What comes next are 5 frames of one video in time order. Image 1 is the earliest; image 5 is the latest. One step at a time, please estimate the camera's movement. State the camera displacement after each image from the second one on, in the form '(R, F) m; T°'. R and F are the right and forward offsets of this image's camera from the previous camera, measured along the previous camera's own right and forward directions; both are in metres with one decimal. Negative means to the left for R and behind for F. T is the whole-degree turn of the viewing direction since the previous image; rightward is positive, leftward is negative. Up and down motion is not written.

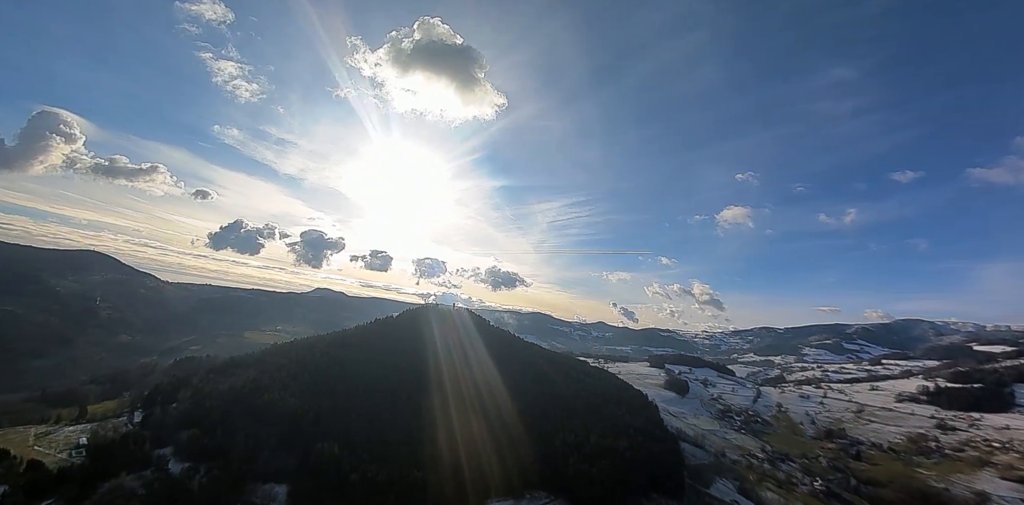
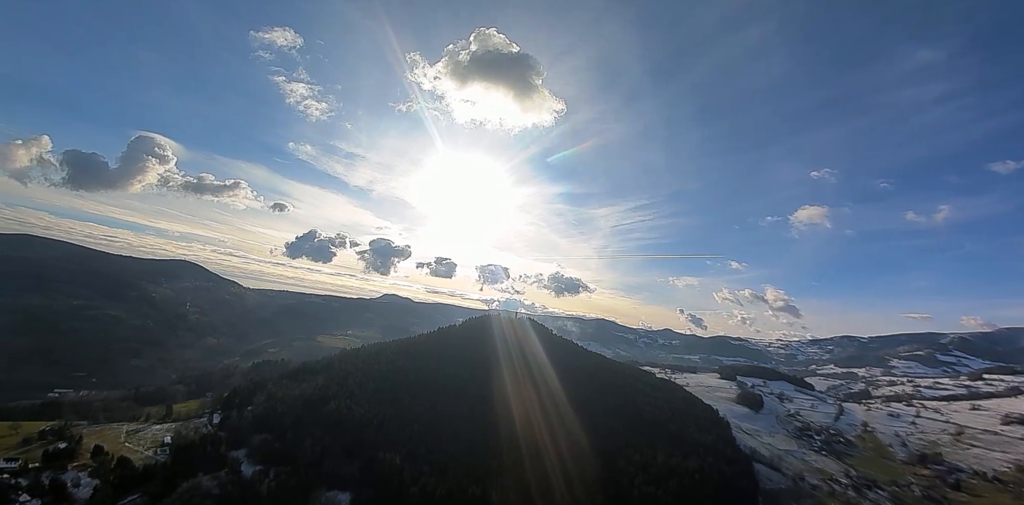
(-0.9, +3.0) m; -8°
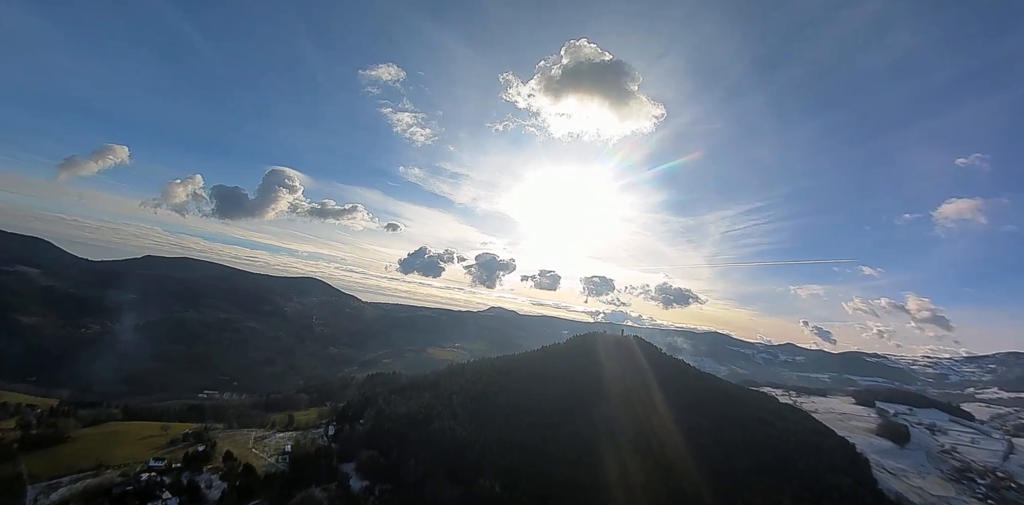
(-0.6, +4.8) m; -14°
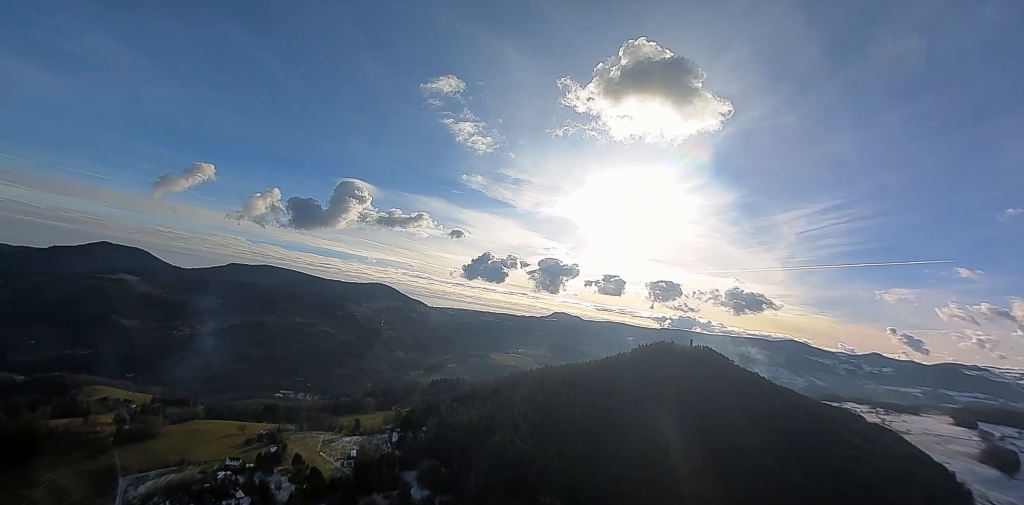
(+0.1, +2.6) m; -9°
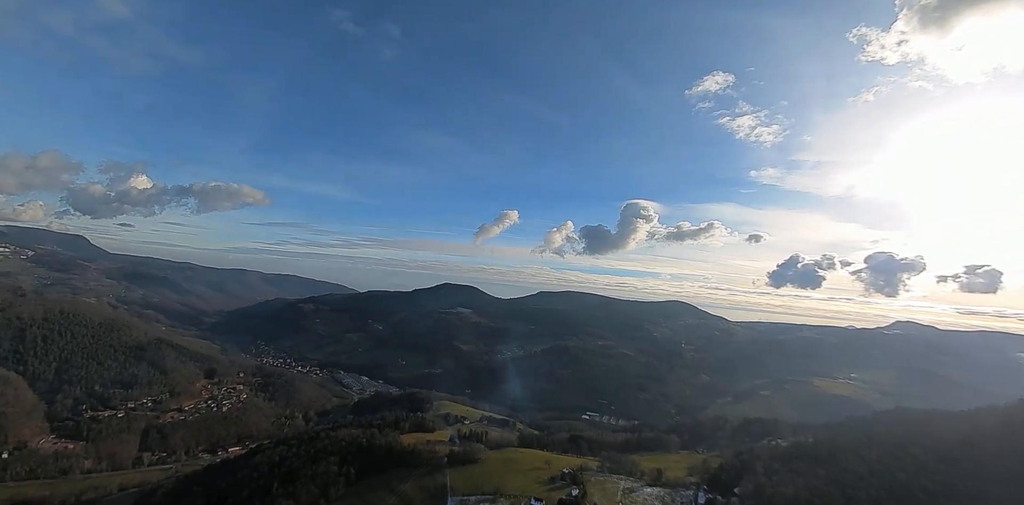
(-2.7, +7.7) m; -40°
